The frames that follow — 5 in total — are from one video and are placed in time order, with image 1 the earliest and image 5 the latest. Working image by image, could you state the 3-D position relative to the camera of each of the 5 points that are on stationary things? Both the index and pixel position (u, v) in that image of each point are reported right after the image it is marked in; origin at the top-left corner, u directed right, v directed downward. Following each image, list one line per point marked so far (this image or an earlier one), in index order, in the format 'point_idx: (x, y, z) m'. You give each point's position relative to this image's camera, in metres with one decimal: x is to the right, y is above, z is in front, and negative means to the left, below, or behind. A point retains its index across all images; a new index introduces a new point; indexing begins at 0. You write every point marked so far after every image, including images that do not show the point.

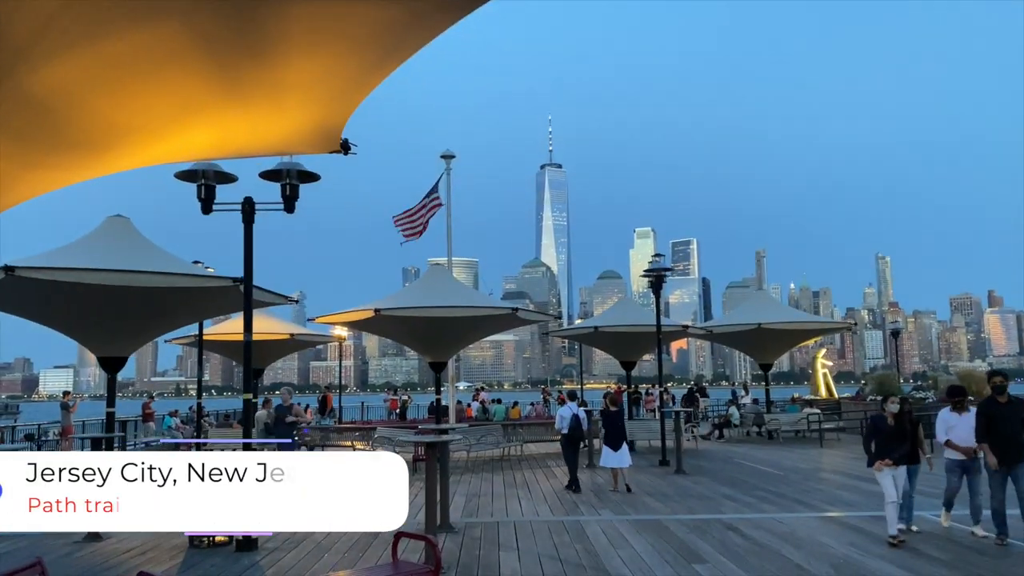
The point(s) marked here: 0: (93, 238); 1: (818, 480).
0: (-6.7, +0.8, +11.7) m
1: (+5.3, -3.3, +12.8) m
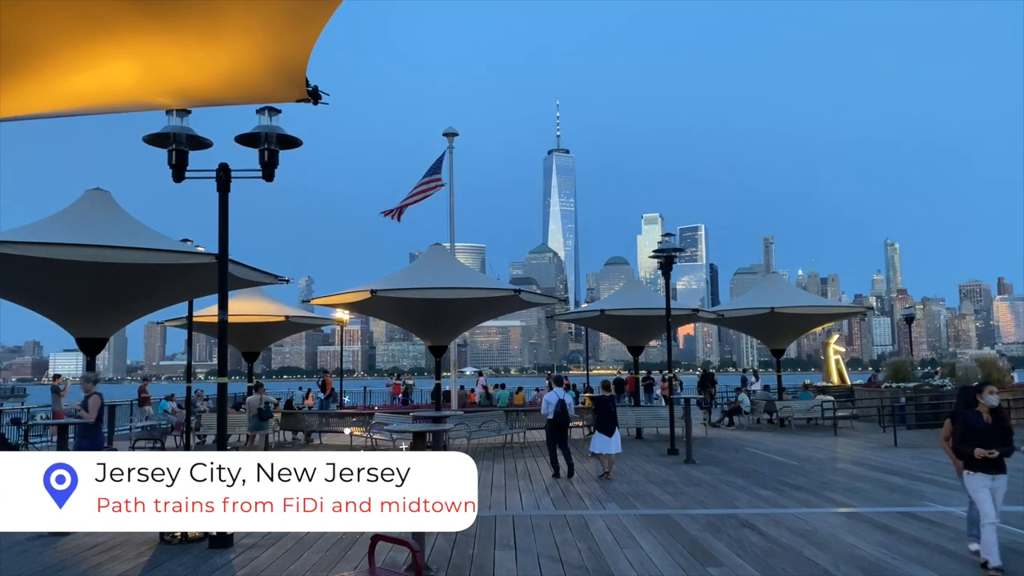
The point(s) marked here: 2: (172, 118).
0: (-6.6, +1.1, +11.1) m
1: (+5.4, -3.0, +12.1) m
2: (-3.4, +1.7, +7.4) m
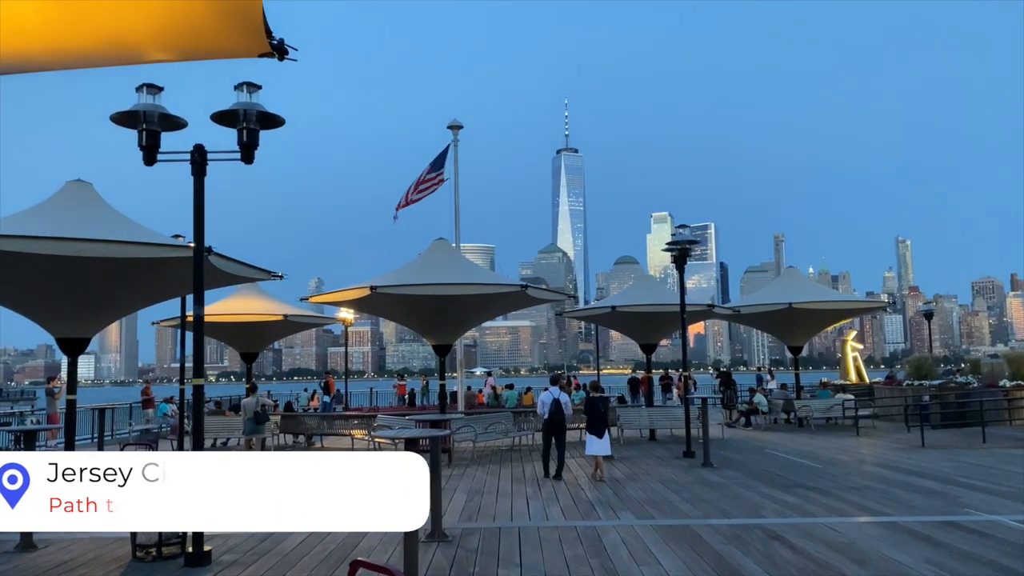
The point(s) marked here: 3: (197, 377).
0: (-6.6, +1.2, +10.5) m
1: (+5.5, -2.9, +11.4) m
2: (-3.4, +1.8, +6.7) m
3: (-2.8, -0.8, +6.6) m
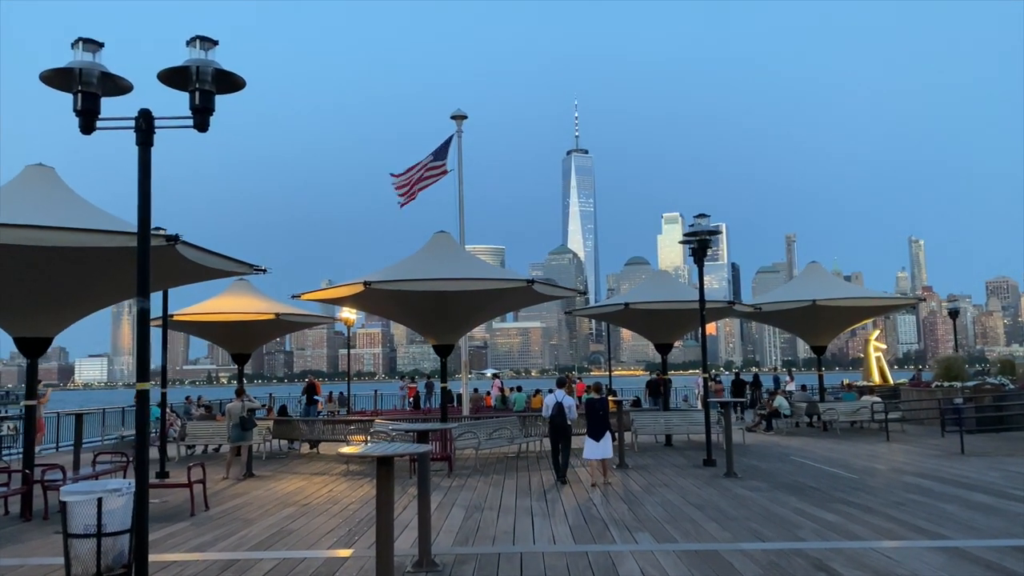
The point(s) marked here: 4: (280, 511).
0: (-6.5, +1.2, +9.6) m
1: (+5.5, -2.8, +10.3) m
2: (-3.4, +1.9, +5.8) m
3: (-2.8, -0.7, +5.6) m
4: (-2.9, -2.8, +9.2) m
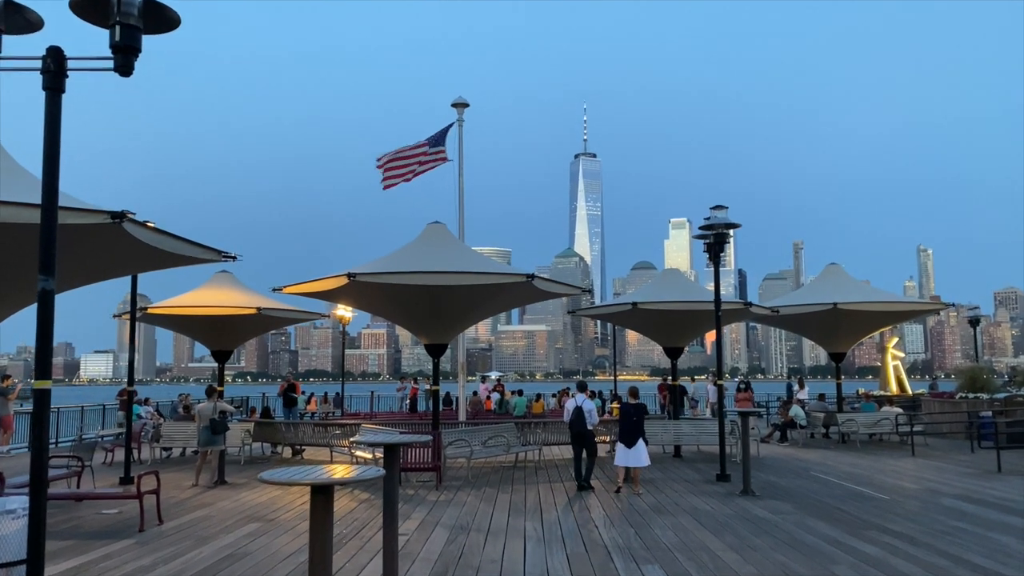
0: (-6.6, +1.4, +8.6) m
1: (+5.4, -2.8, +9.2) m
2: (-3.4, +2.0, +4.8) m
3: (-2.9, -0.6, +4.6) m
4: (-3.0, -2.7, +8.2) m
